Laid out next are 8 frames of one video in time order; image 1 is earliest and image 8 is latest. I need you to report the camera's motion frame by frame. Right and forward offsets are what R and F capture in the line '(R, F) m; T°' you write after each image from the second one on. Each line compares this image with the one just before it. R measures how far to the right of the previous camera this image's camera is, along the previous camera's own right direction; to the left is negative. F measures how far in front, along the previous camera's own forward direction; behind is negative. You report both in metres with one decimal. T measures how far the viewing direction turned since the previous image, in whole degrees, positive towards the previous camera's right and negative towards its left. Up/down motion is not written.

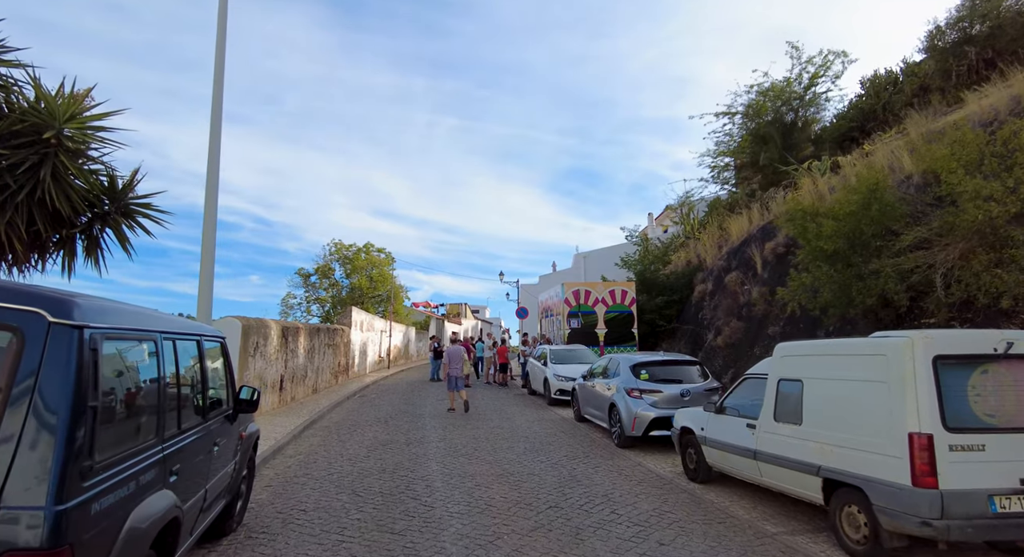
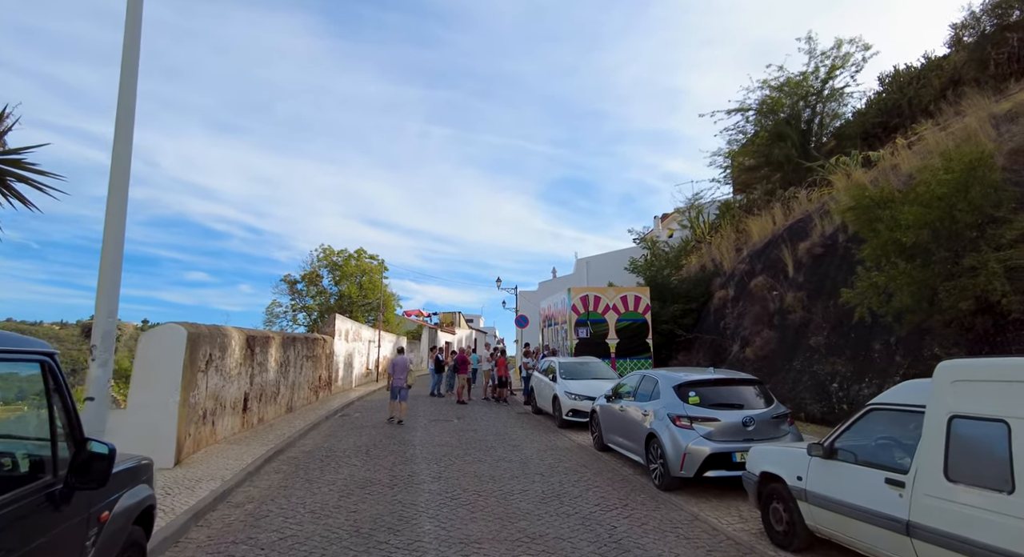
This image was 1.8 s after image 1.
(-0.3, +1.7) m; +1°
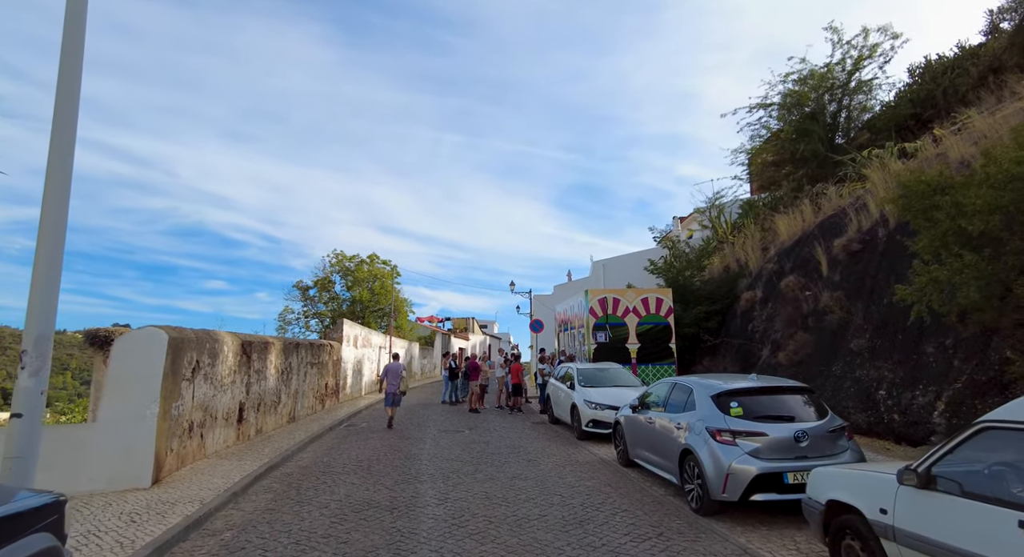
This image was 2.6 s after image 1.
(0.0, +0.8) m; -2°
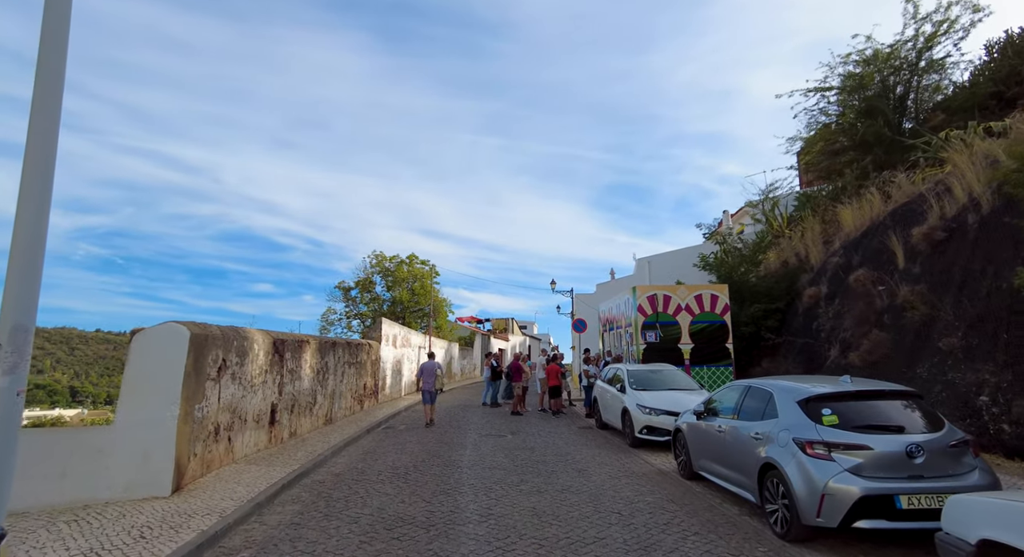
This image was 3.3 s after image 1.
(-0.1, +0.7) m; -4°
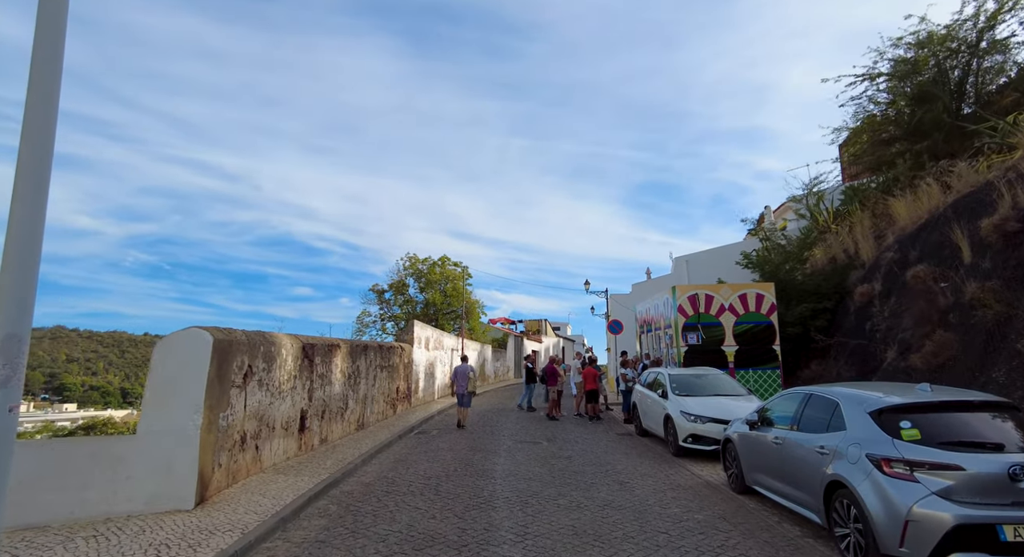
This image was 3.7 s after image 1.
(0.0, +0.4) m; -4°
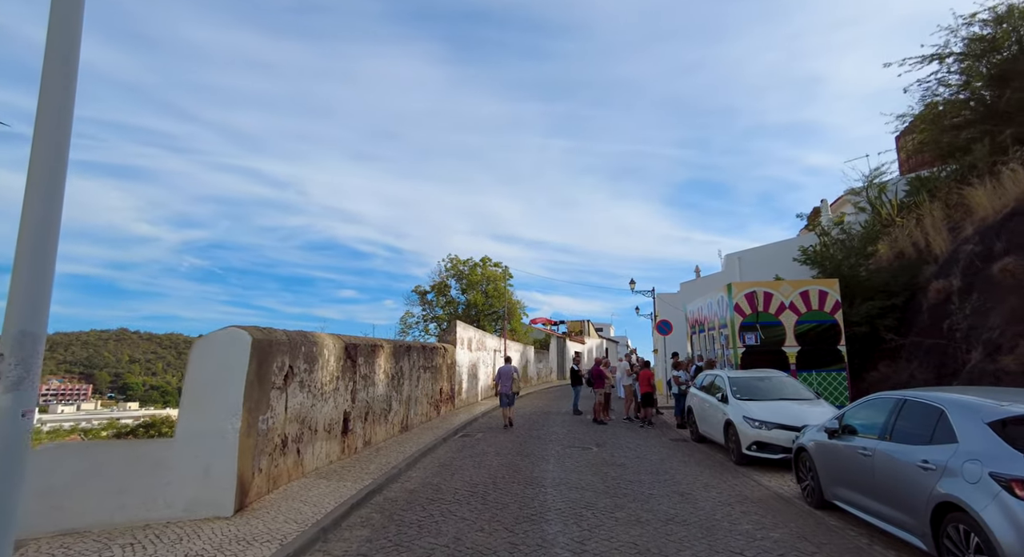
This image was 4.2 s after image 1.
(-0.1, +0.5) m; -5°
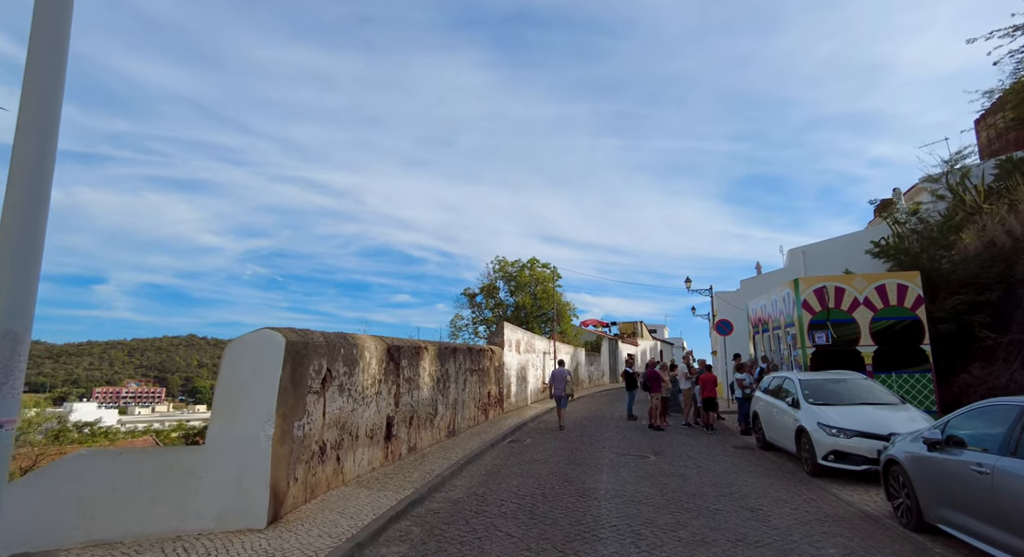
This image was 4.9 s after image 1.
(0.0, +0.5) m; -6°
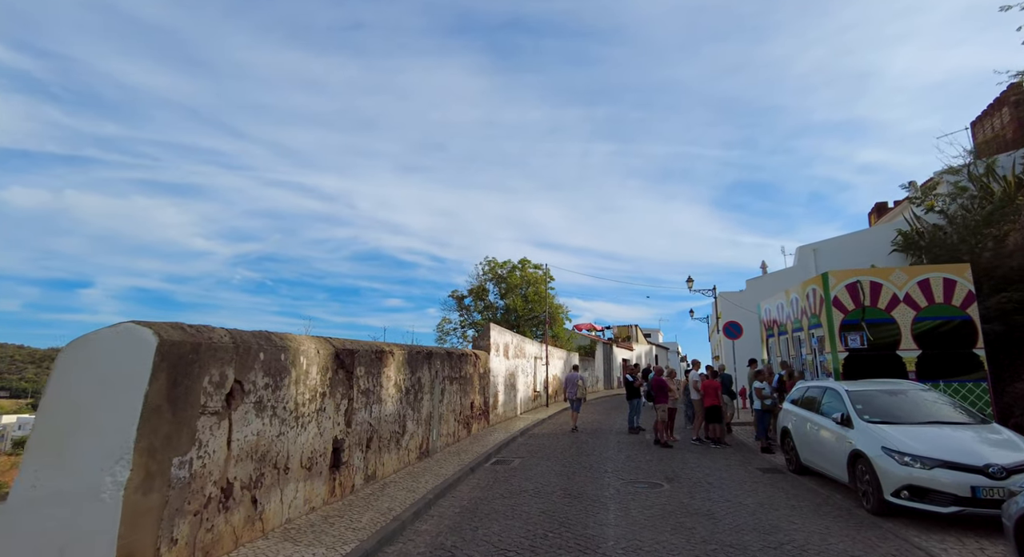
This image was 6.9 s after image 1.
(+0.1, +1.6) m; +1°
